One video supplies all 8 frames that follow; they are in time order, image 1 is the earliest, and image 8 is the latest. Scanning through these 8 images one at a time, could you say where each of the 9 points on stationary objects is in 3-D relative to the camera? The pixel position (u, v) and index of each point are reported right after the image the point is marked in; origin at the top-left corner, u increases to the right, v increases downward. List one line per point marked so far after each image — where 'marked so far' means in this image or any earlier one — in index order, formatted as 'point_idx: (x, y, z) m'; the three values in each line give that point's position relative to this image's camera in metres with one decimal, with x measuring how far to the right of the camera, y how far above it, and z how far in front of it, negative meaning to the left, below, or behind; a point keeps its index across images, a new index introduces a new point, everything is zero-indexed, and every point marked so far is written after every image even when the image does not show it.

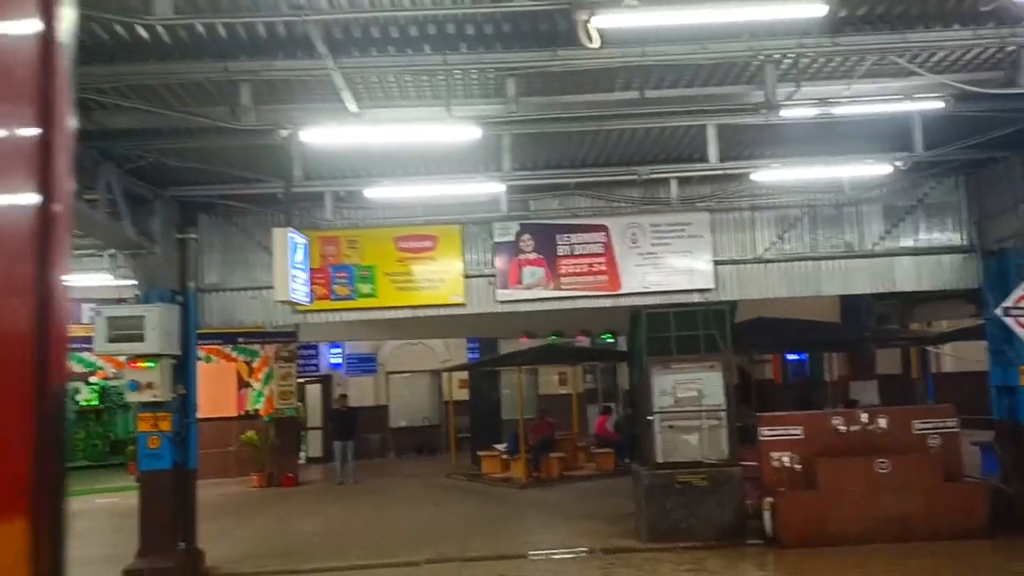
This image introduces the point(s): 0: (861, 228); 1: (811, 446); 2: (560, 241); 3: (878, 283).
0: (+4.9, +0.8, +10.9) m
1: (+4.0, -2.1, +10.3) m
2: (+0.7, +0.7, +10.7) m
3: (+5.1, +0.1, +10.8) m
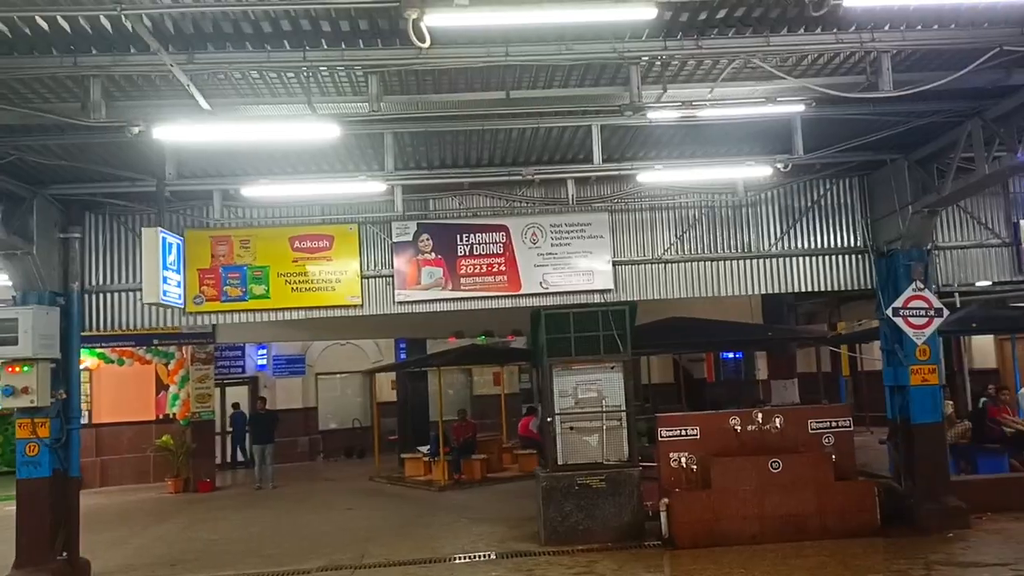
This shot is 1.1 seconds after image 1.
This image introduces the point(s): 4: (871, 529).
0: (+3.5, +0.8, +11.0) m
1: (+2.7, -2.1, +10.4) m
2: (-0.7, +0.6, +10.6) m
3: (+3.7, 0.0, +10.9) m
4: (+4.6, -3.1, +10.1) m
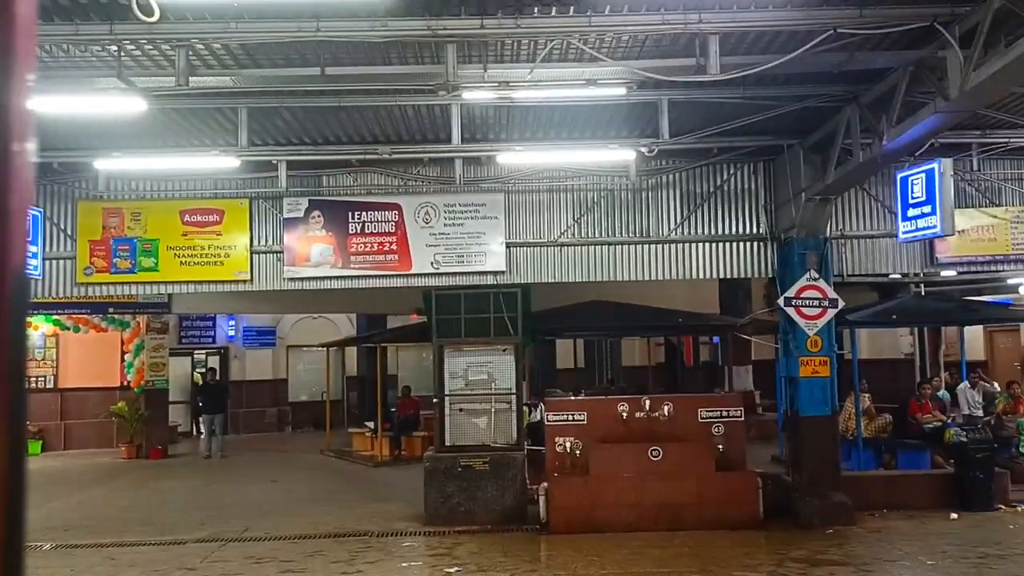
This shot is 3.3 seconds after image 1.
0: (+2.0, +1.0, +10.8) m
1: (+1.1, -1.9, +10.3) m
2: (-2.2, +0.9, +10.6) m
3: (+2.2, +0.2, +10.7) m
4: (+3.0, -3.0, +9.9) m
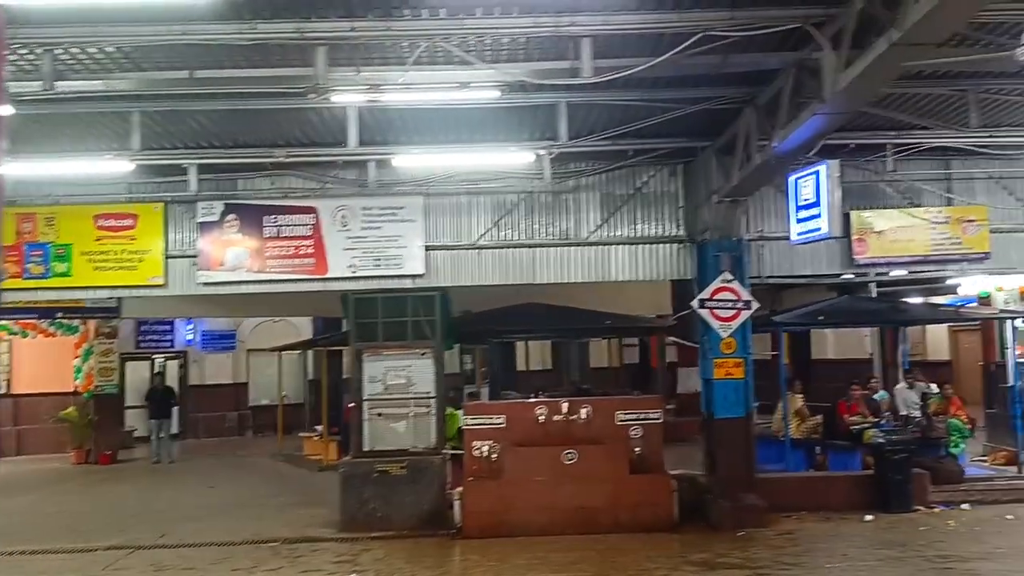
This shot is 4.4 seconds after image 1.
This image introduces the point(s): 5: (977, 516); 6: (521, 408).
0: (+0.9, +1.0, +10.8) m
1: (0.0, -1.9, +10.2) m
2: (-3.3, +0.9, +10.5) m
3: (+1.1, +0.2, +10.7) m
4: (+1.9, -3.0, +9.9) m
5: (+5.9, -2.9, +10.0) m
6: (+0.1, -1.6, +10.2) m
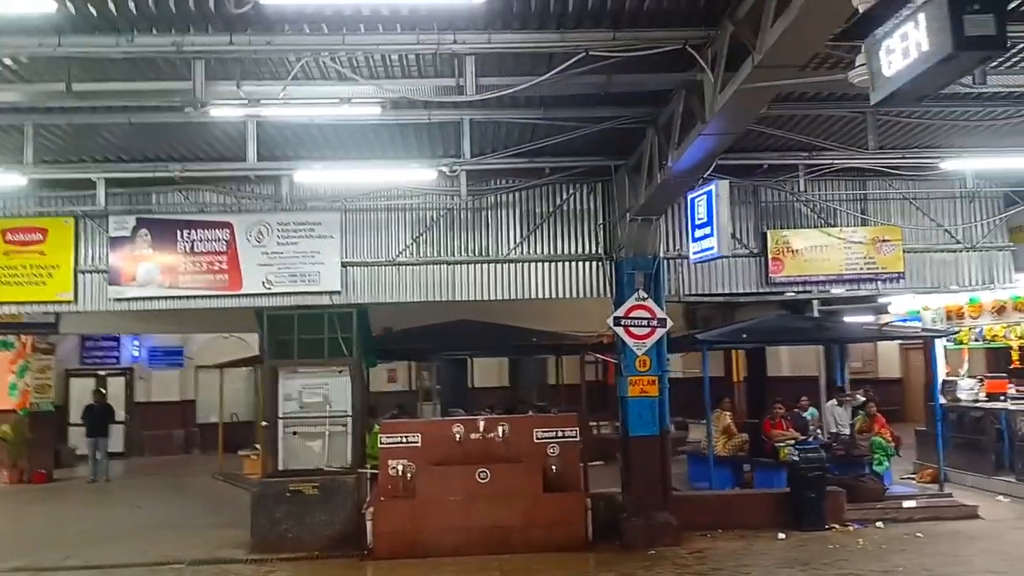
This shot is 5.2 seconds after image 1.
0: (-0.2, +0.7, +10.7) m
1: (-1.1, -2.1, +10.1) m
2: (-4.4, +0.7, +10.4) m
3: (0.0, 0.0, +10.7) m
4: (+0.8, -3.2, +9.8) m
5: (+4.8, -3.1, +10.0) m
6: (-1.0, -1.8, +10.2) m
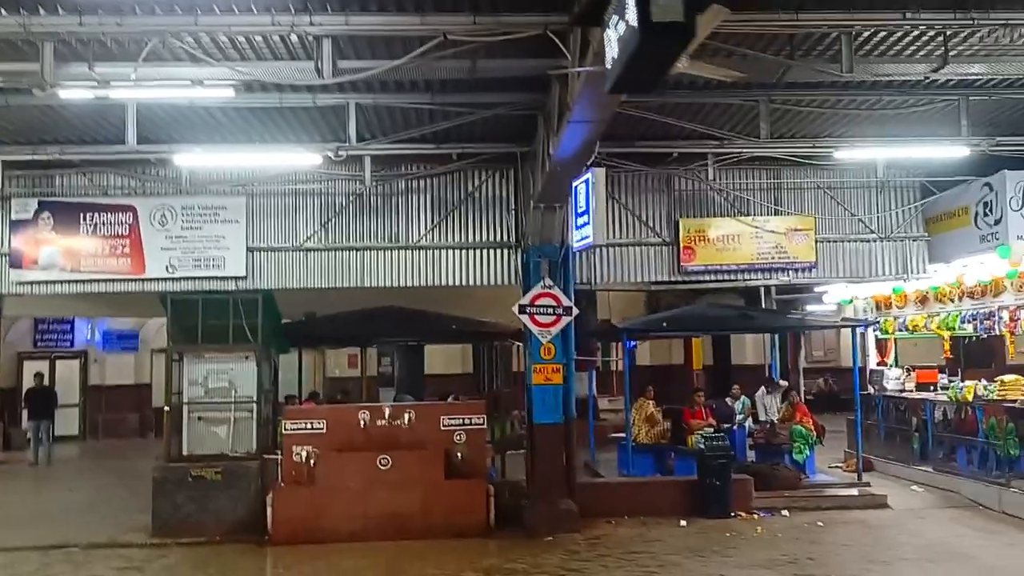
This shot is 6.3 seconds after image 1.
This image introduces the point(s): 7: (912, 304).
0: (-1.4, +0.9, +10.7) m
1: (-2.3, -2.0, +10.1) m
2: (-5.6, +0.9, +10.3) m
3: (-1.3, +0.2, +10.6) m
4: (-0.4, -3.1, +9.8) m
5: (+3.6, -3.0, +10.0) m
6: (-2.2, -1.6, +10.1) m
7: (+6.4, -0.3, +12.5) m
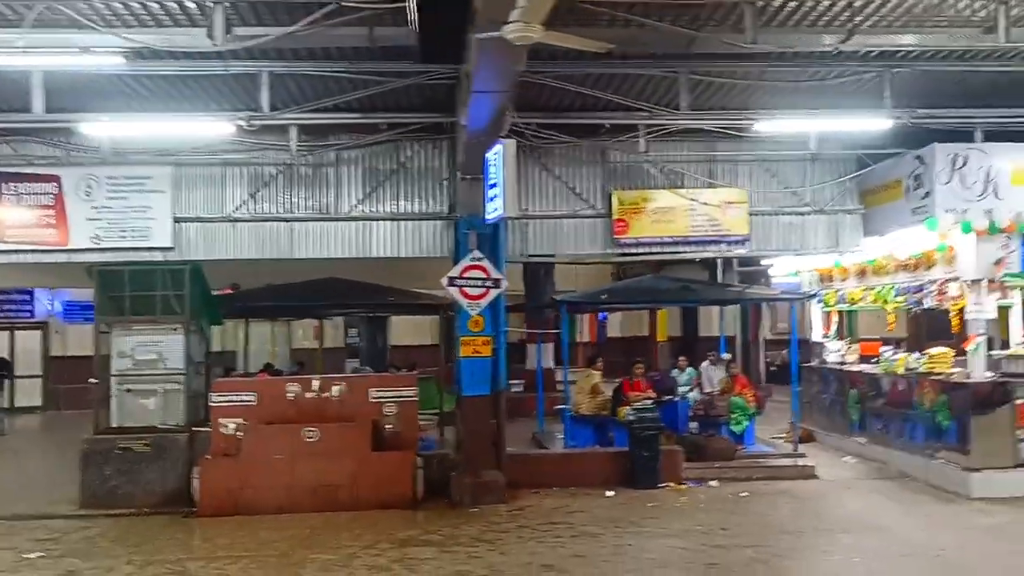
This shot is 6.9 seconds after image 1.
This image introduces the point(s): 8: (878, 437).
0: (-2.3, +1.3, +10.6) m
1: (-3.3, -1.6, +10.1) m
2: (-6.5, +1.3, +10.1) m
3: (-2.2, +0.5, +10.5) m
4: (-1.3, -2.7, +9.9) m
5: (+2.7, -2.7, +10.1) m
6: (-3.1, -1.2, +10.1) m
7: (+5.5, +0.2, +12.6) m
8: (+5.6, -2.3, +12.0) m
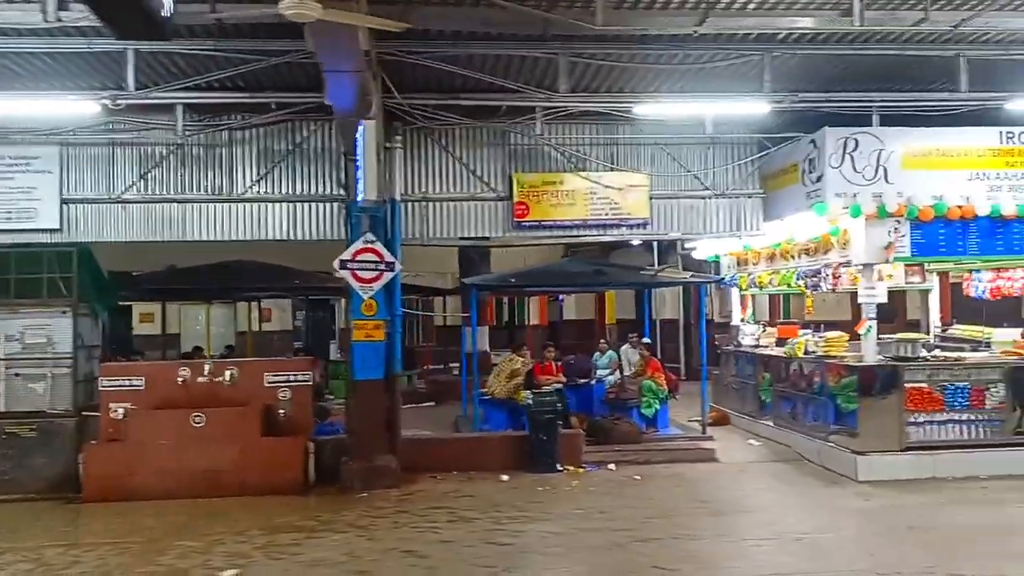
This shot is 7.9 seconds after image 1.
0: (-3.7, +1.5, +10.4) m
1: (-4.6, -1.4, +9.9) m
2: (-7.9, +1.5, +9.8) m
3: (-3.5, +0.8, +10.4) m
4: (-2.7, -2.5, +9.8) m
5: (+1.3, -2.5, +10.2) m
6: (-4.5, -1.0, +10.0) m
7: (+4.0, +0.4, +12.6) m
8: (+4.2, -2.0, +12.1) m
